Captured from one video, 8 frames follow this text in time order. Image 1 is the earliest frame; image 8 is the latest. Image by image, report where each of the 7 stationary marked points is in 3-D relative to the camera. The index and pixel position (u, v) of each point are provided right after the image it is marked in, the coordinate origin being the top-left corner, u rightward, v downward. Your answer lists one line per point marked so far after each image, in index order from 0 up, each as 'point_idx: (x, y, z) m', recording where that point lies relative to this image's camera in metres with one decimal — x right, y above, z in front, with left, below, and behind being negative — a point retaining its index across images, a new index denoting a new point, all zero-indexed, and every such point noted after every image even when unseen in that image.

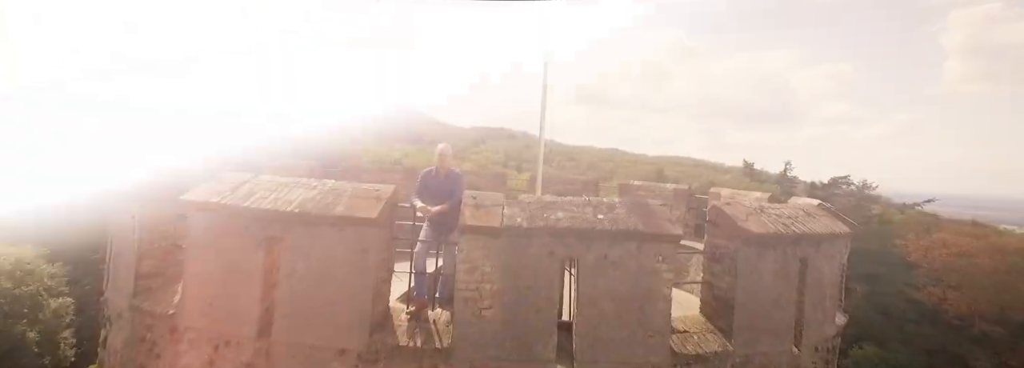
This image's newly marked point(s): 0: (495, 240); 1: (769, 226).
0: (-0.1, -0.5, +4.1) m
1: (+2.6, -0.4, +4.6) m
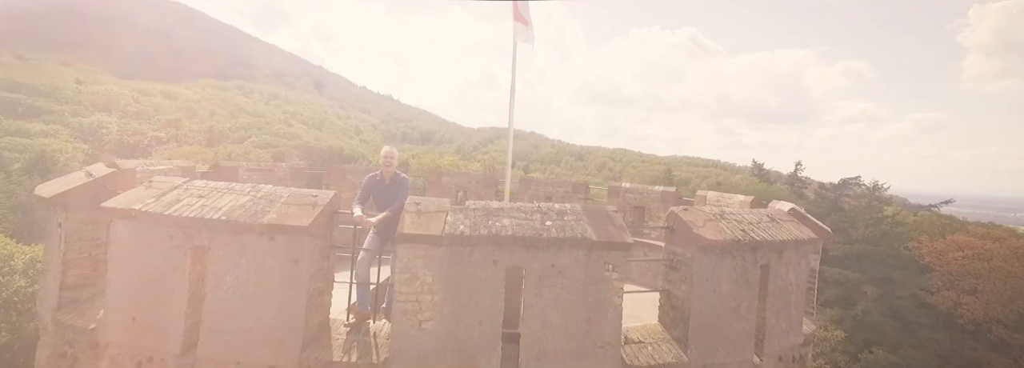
0: (-0.6, -0.5, +3.9) m
1: (+2.1, -0.5, +4.4) m
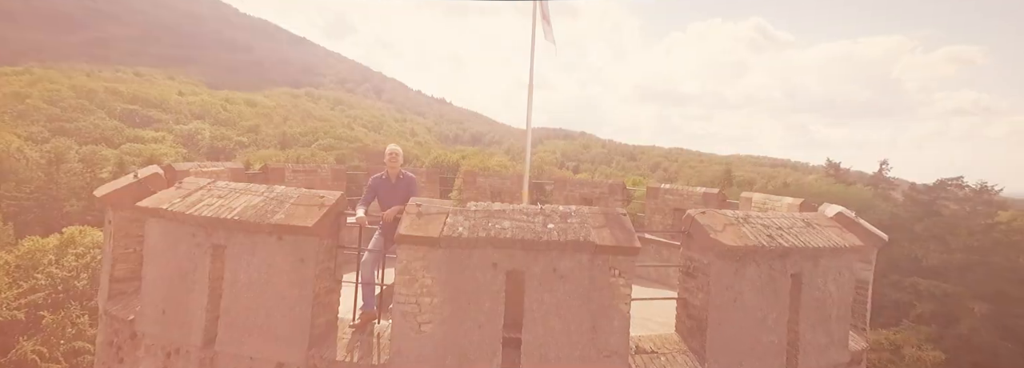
0: (-0.7, -0.6, +3.9) m
1: (+2.1, -0.5, +4.1) m
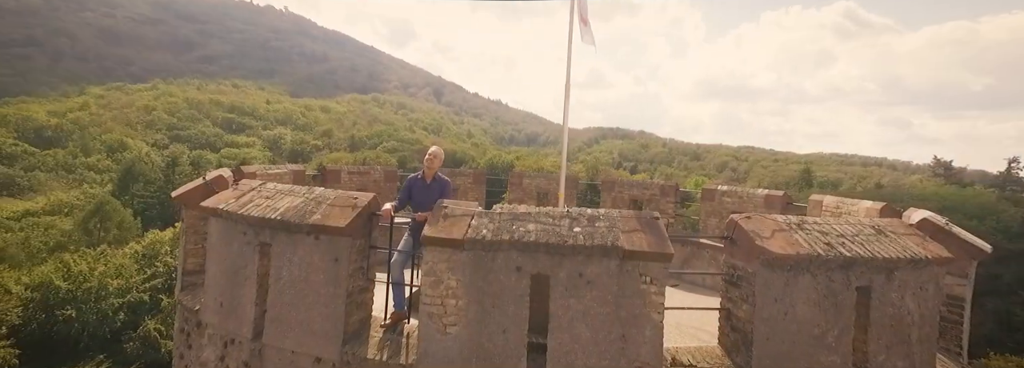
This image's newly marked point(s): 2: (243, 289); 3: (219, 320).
0: (-0.5, -0.6, +3.9) m
1: (+2.3, -0.5, +3.7) m
2: (-2.5, -1.0, +4.4) m
3: (-2.8, -1.3, +4.6) m
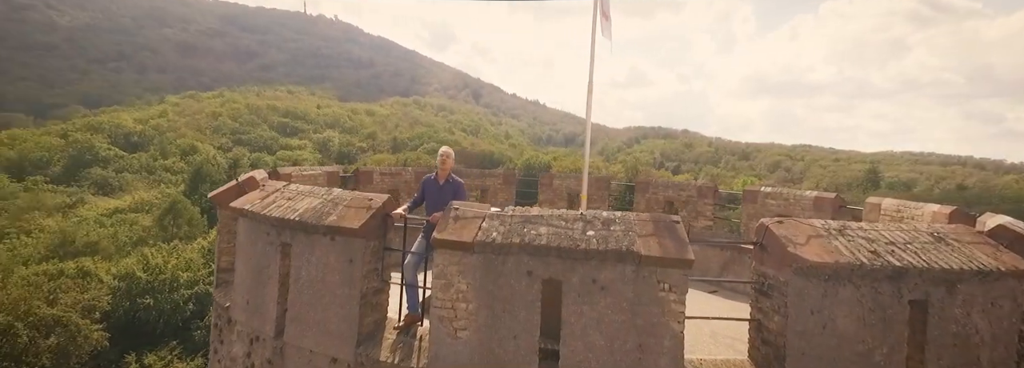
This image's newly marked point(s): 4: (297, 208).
0: (-0.4, -0.6, +3.8) m
1: (+2.4, -0.5, +3.4) m
2: (-2.4, -1.0, +4.5) m
3: (-2.7, -1.3, +4.7) m
4: (-2.0, -0.2, +4.3) m
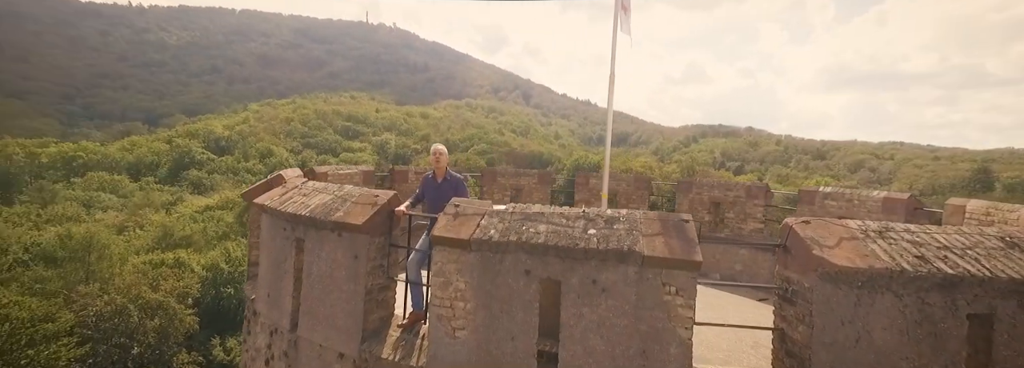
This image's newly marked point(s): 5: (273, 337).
0: (-0.4, -0.5, +3.7) m
1: (+2.3, -0.5, +3.0) m
2: (-2.3, -1.0, +4.6) m
3: (-2.6, -1.3, +4.9) m
4: (-1.9, -0.2, +4.4) m
5: (-2.4, -1.6, +4.8) m
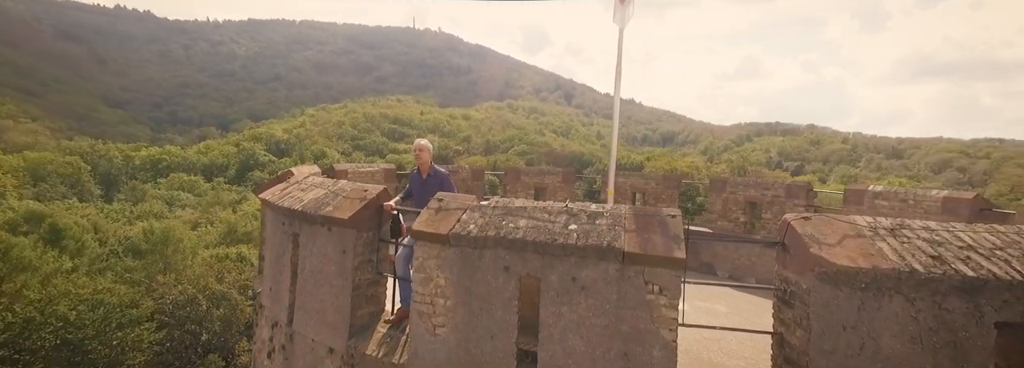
0: (-0.5, -0.5, +3.6) m
1: (+2.0, -0.4, +2.6) m
2: (-2.3, -0.9, +4.7) m
3: (-2.6, -1.3, +5.0) m
4: (-2.0, -0.1, +4.5) m
5: (-2.4, -1.5, +5.0) m
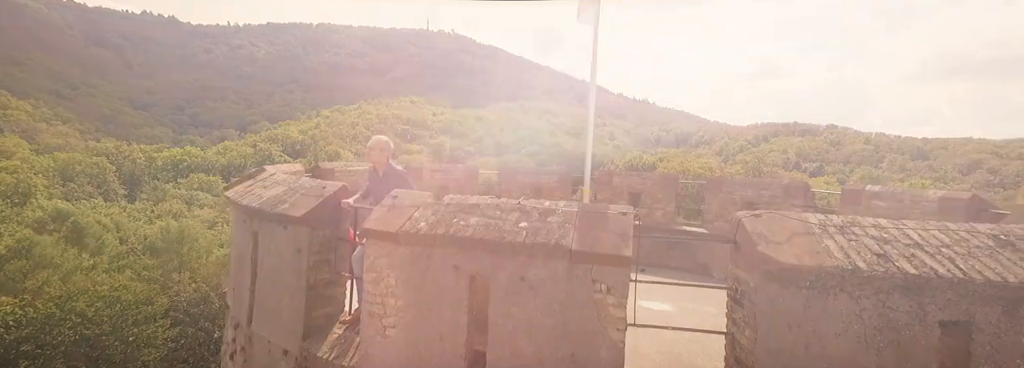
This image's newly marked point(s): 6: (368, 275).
0: (-0.9, -0.5, +3.6) m
1: (+1.7, -0.4, +2.5) m
2: (-2.6, -0.9, +4.8) m
3: (-2.9, -1.3, +5.1) m
4: (-2.3, -0.1, +4.5) m
5: (-2.7, -1.5, +5.0) m
6: (-1.1, -0.7, +3.8) m
